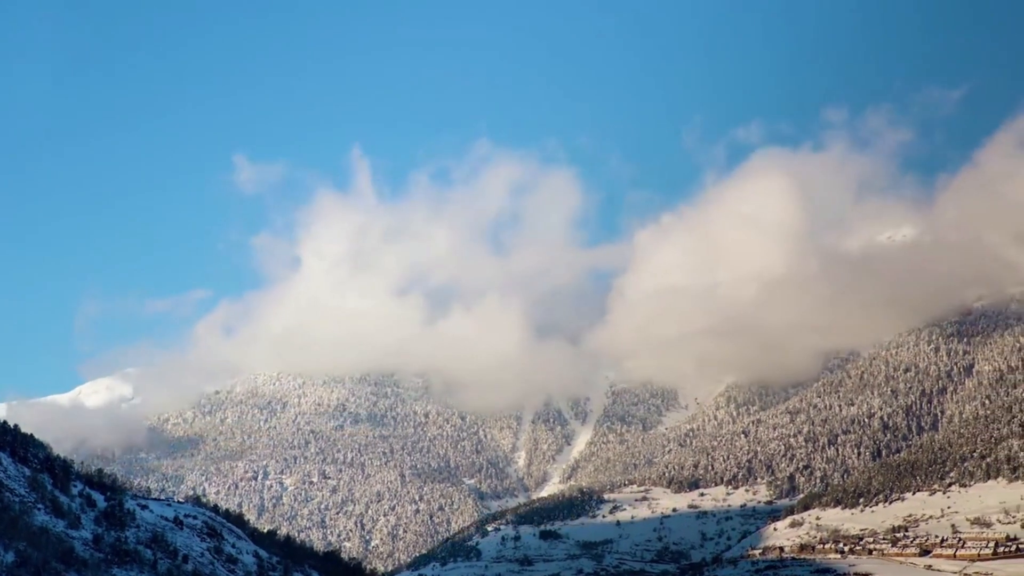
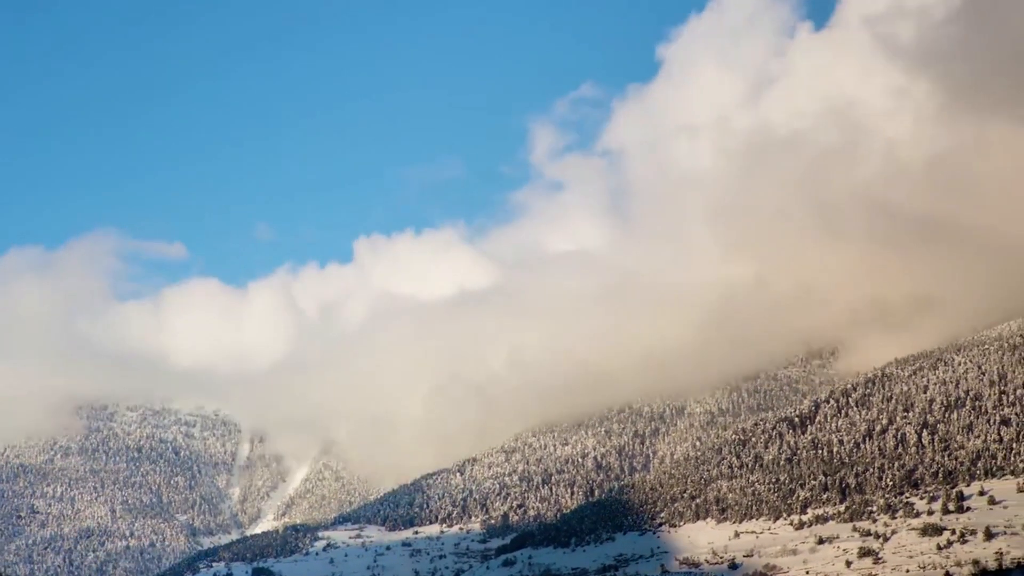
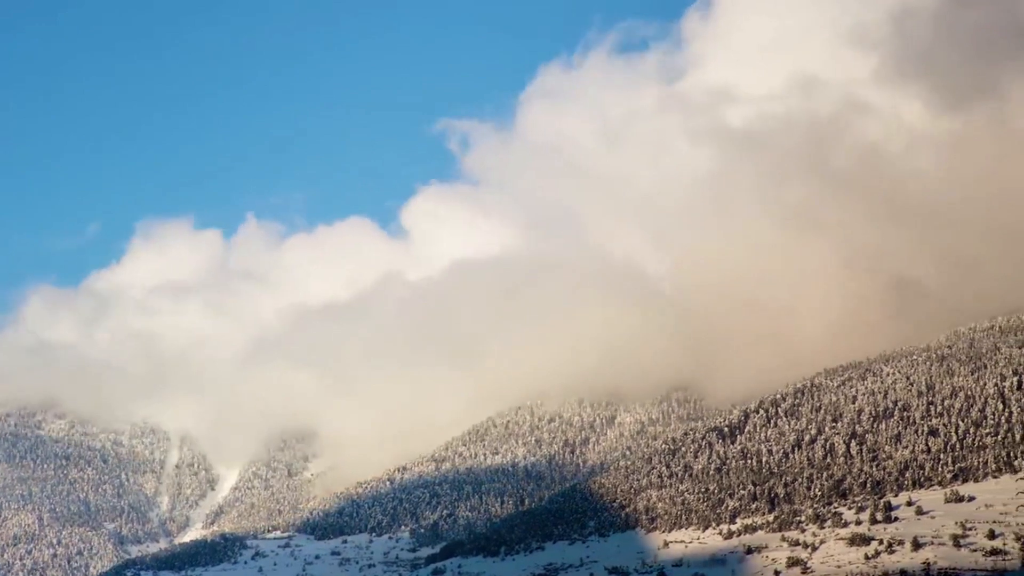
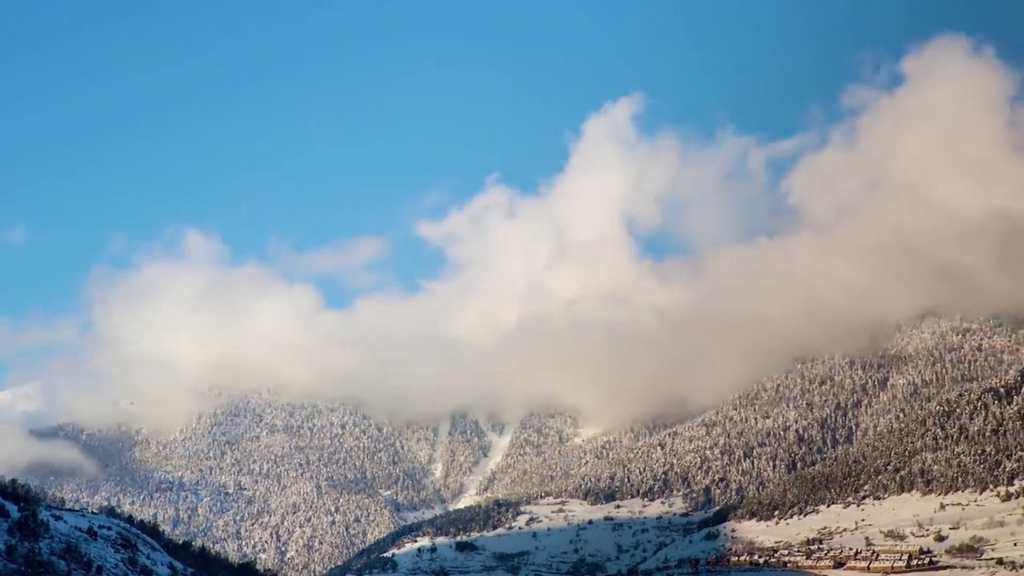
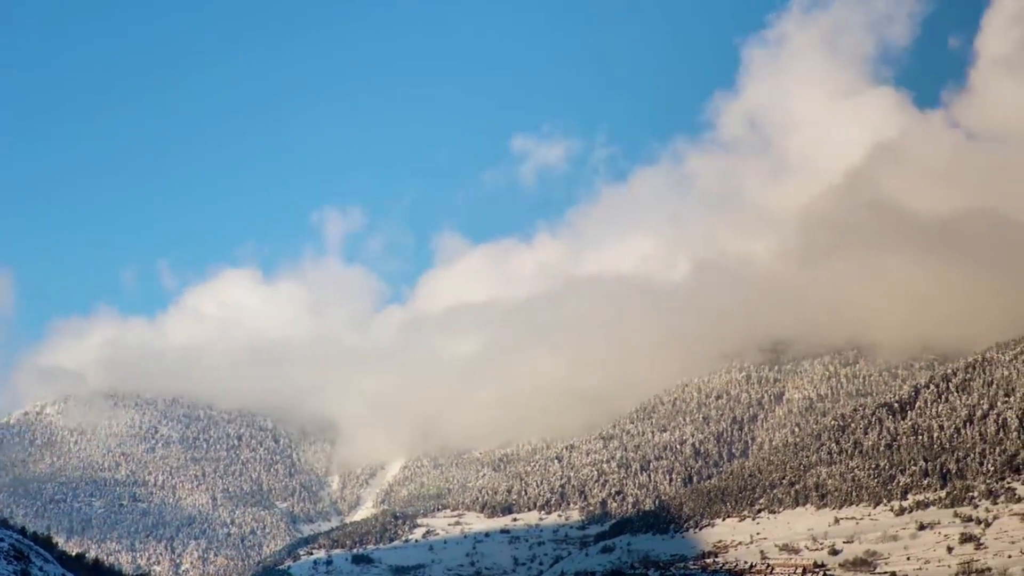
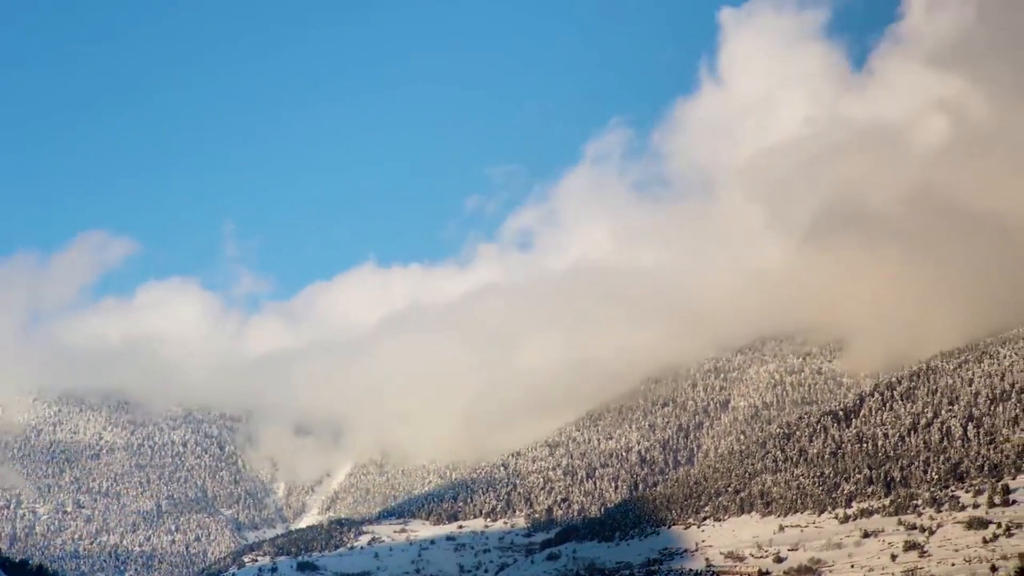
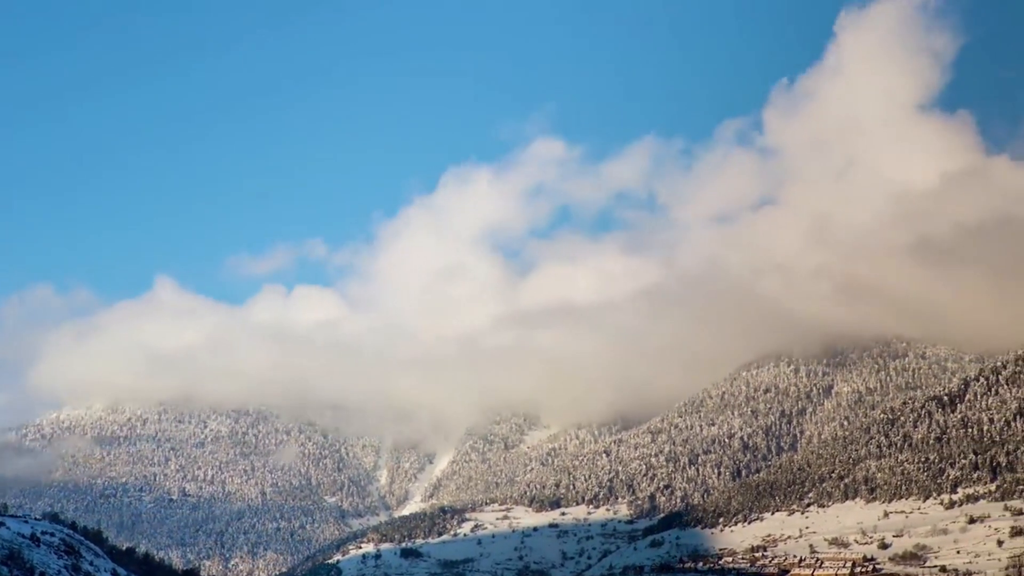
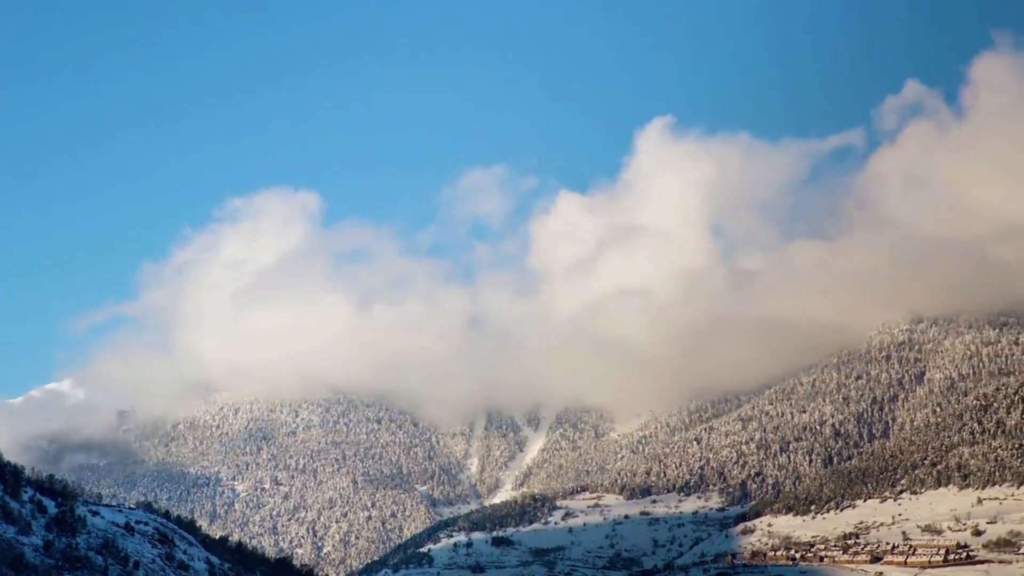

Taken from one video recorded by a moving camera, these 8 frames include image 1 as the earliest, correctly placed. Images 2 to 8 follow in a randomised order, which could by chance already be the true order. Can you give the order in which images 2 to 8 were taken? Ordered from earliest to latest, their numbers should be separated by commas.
8, 4, 7, 5, 6, 2, 3
